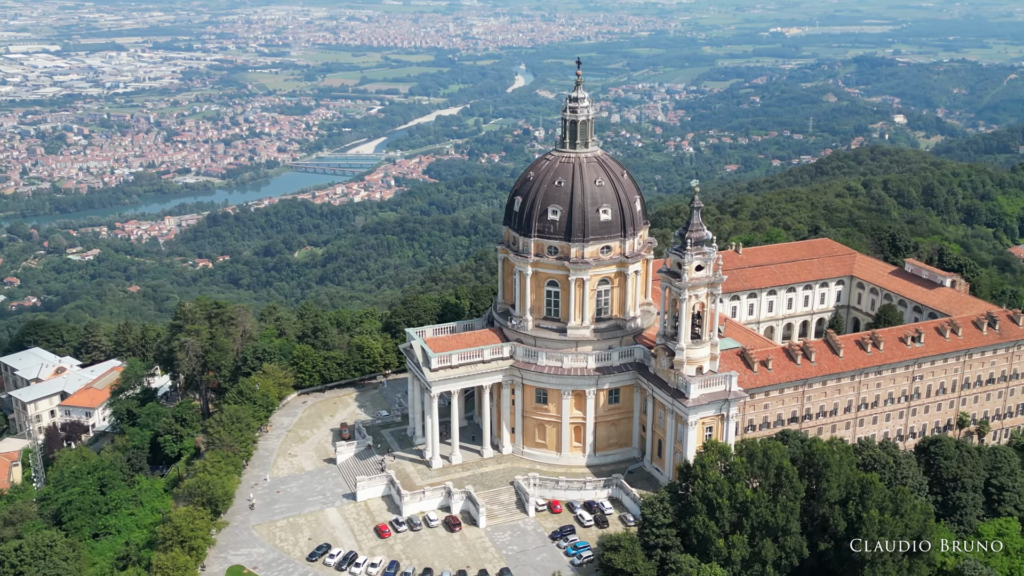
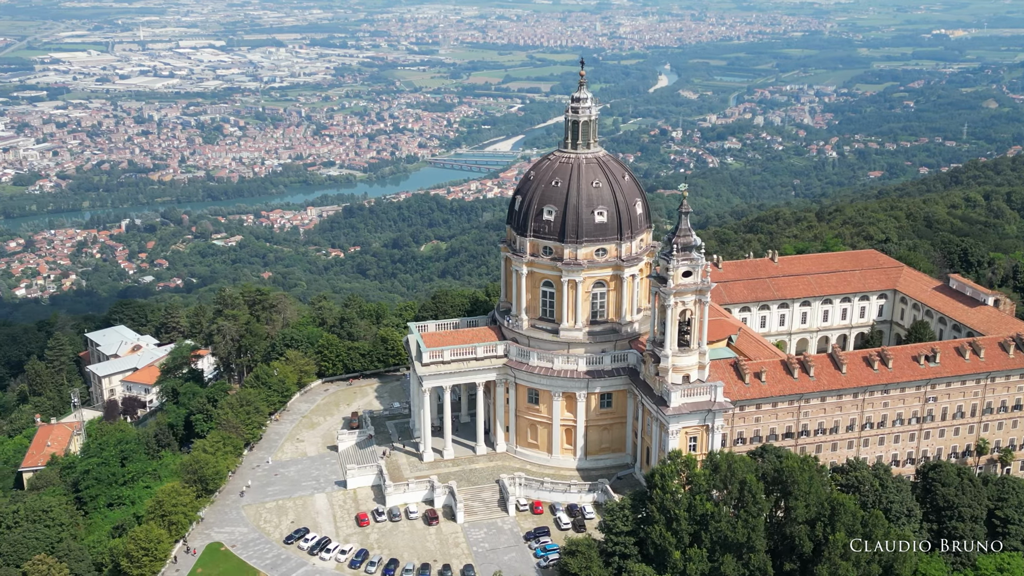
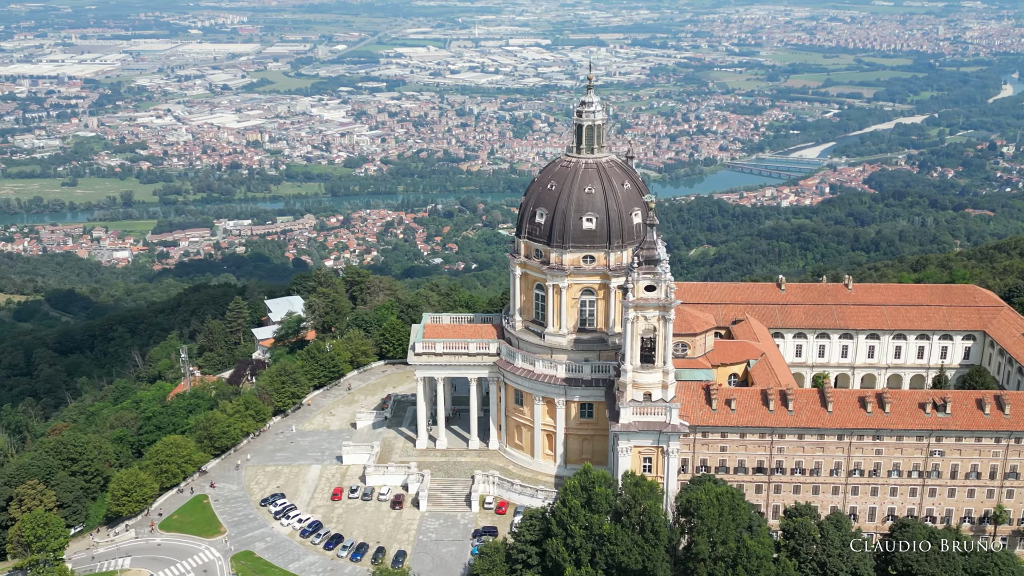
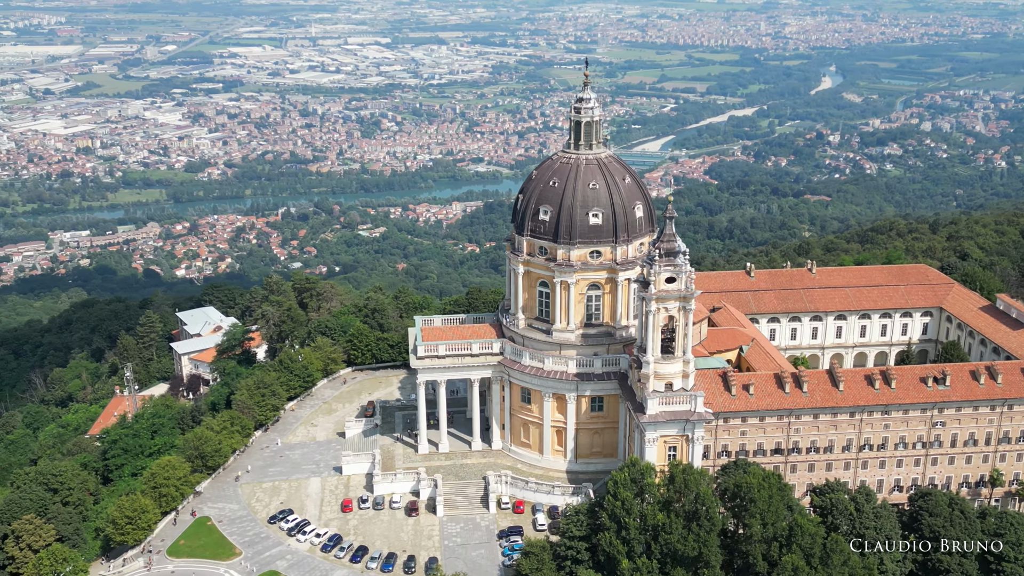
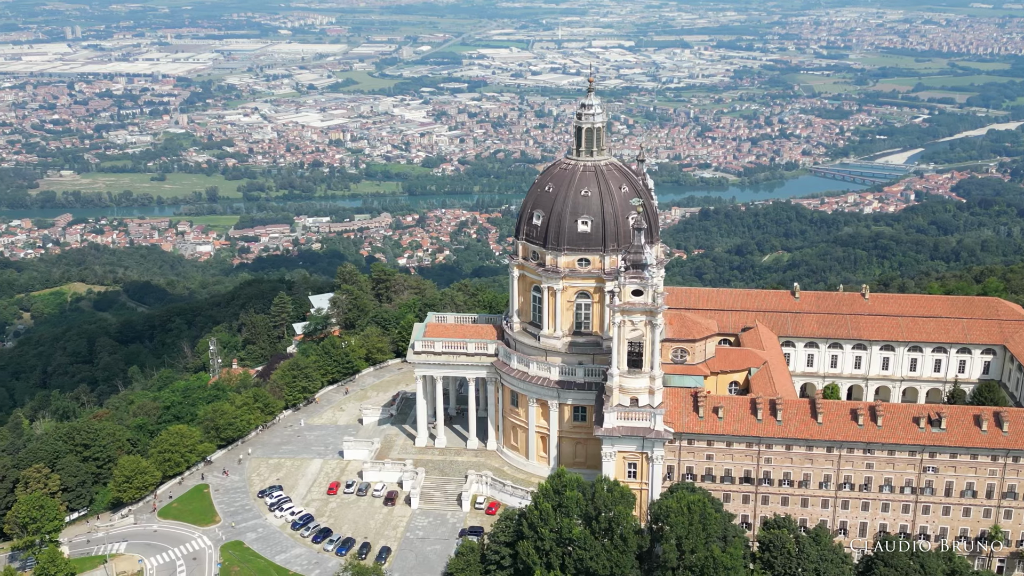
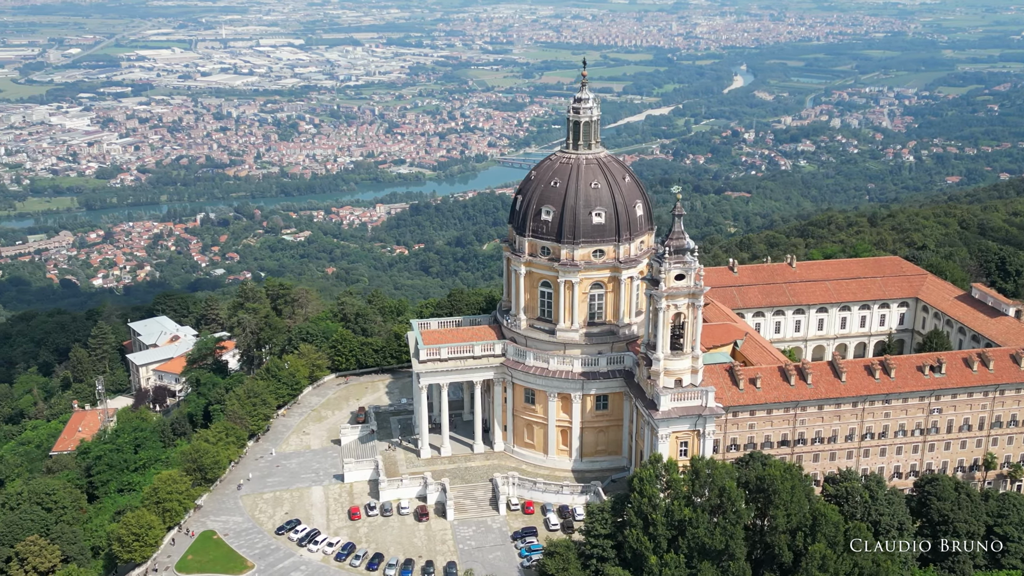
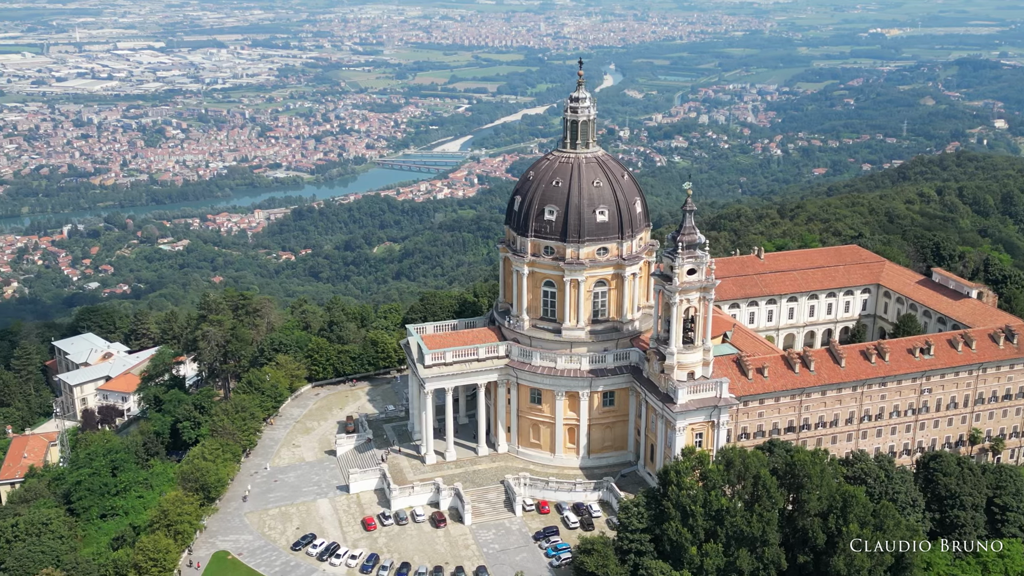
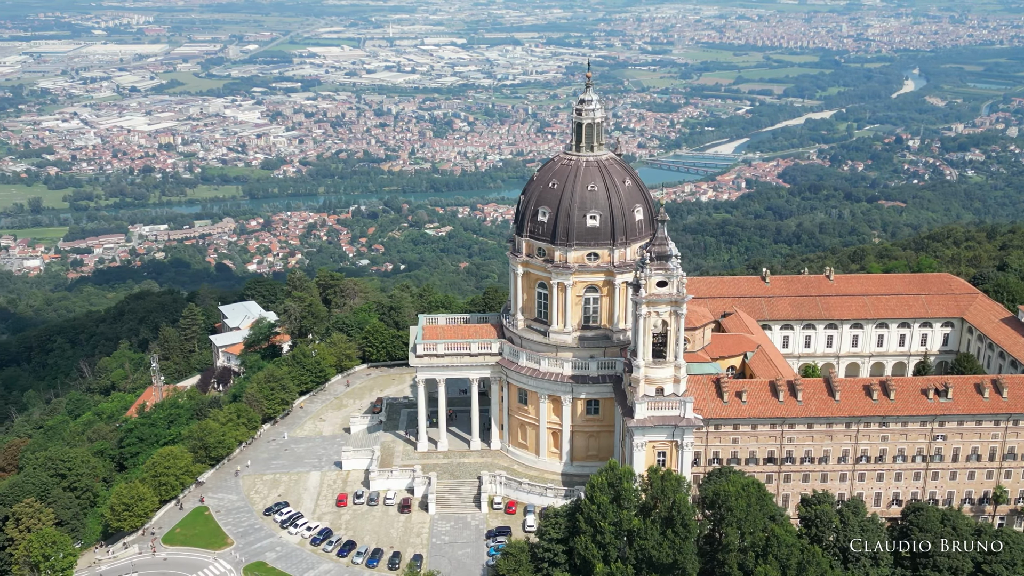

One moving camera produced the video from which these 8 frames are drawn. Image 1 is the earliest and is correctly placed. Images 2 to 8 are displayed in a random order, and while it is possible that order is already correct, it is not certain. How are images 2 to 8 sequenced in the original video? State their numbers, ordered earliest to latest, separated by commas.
7, 2, 6, 4, 8, 3, 5
